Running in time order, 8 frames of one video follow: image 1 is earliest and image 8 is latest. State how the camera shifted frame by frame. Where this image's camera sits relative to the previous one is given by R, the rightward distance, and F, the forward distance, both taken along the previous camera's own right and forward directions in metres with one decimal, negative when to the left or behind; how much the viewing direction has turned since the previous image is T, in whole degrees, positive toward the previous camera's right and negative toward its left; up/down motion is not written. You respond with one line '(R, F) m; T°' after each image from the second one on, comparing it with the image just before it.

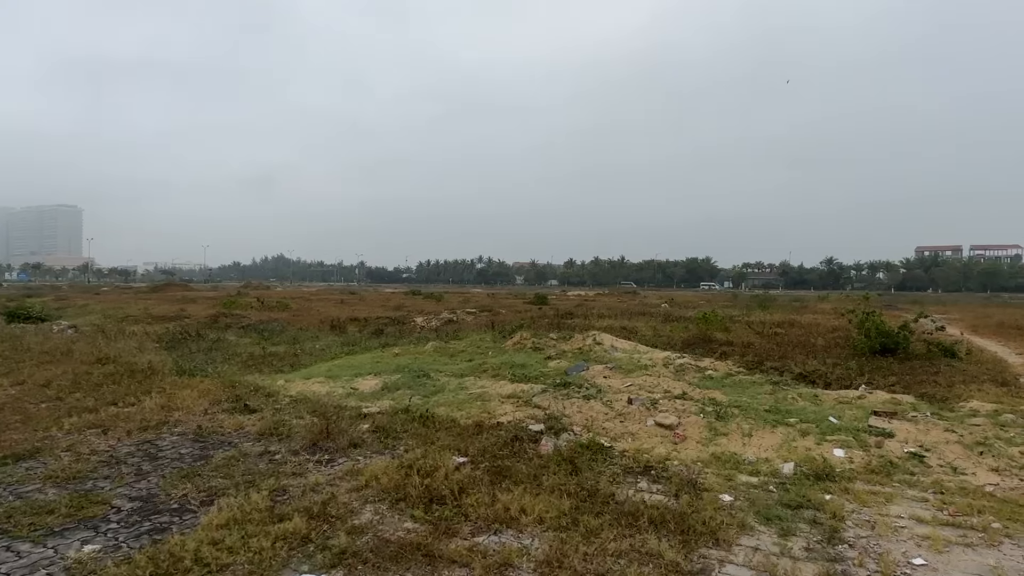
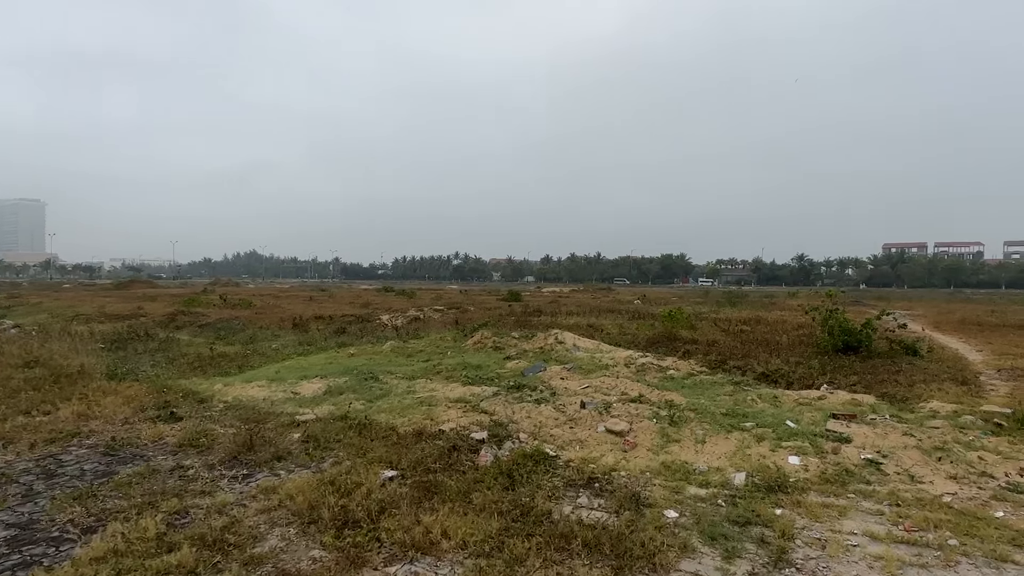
(+0.4, +0.4) m; +2°
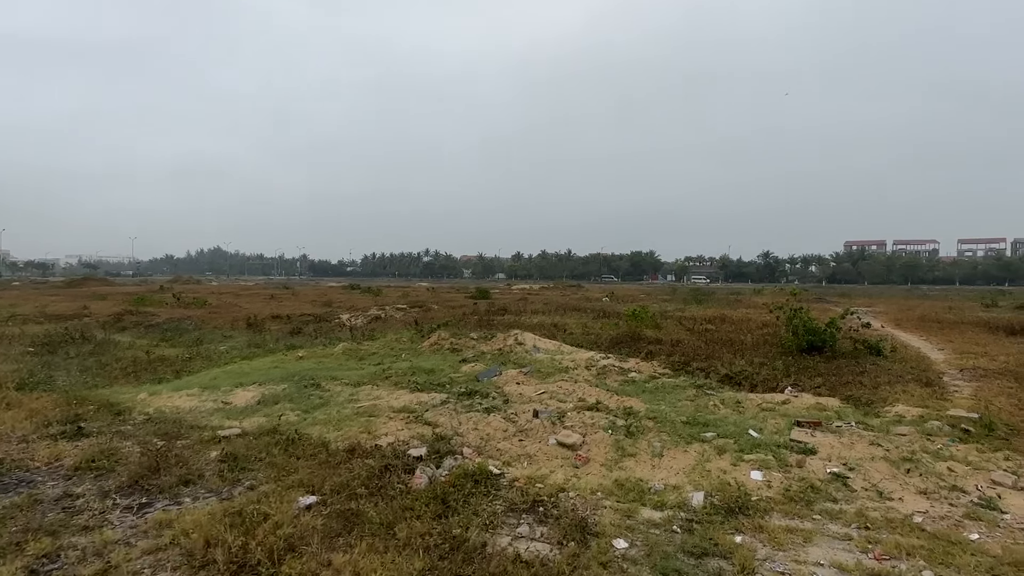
(+0.3, +0.5) m; +3°
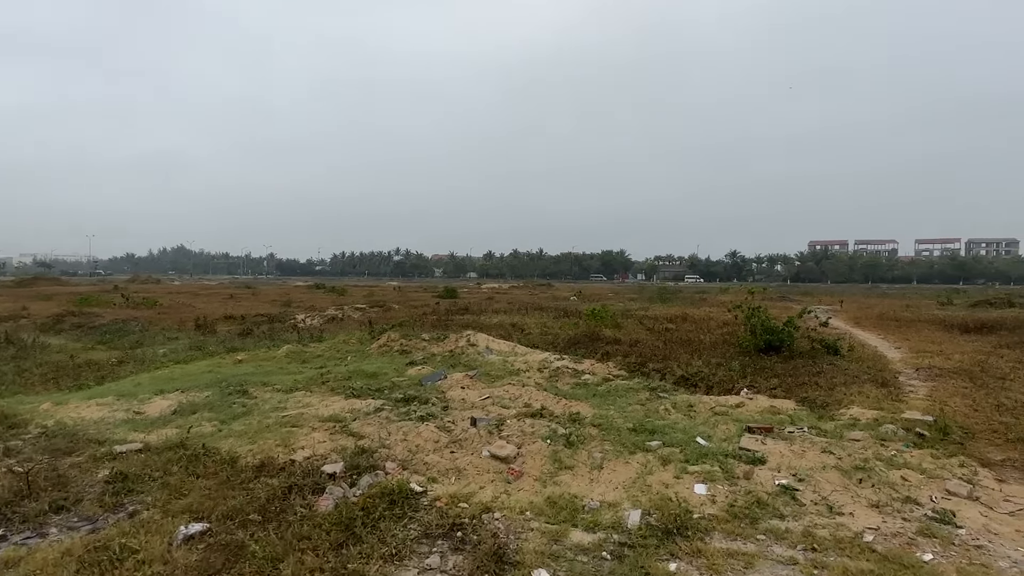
(+0.4, +0.5) m; +3°
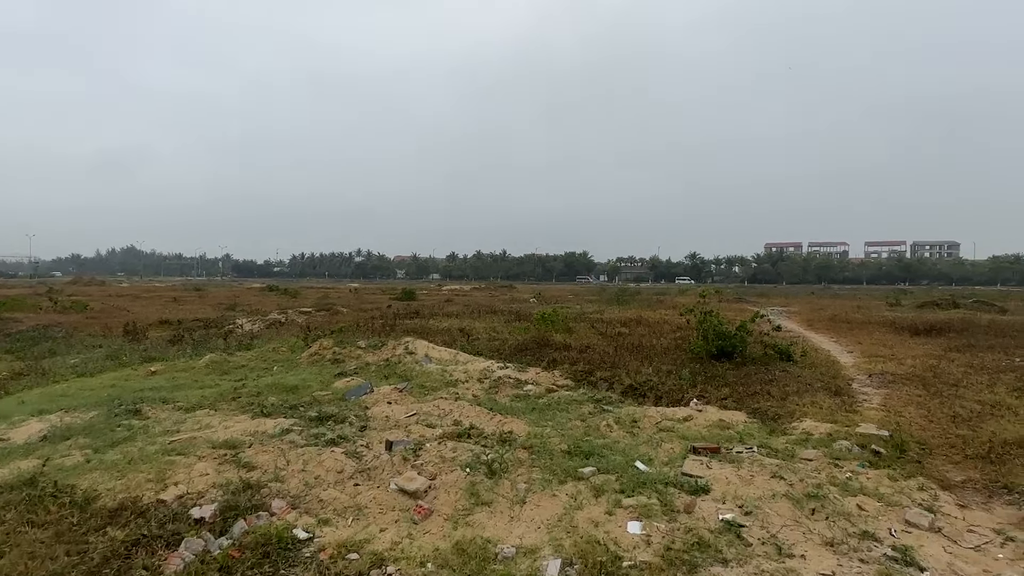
(+0.4, +0.7) m; +3°
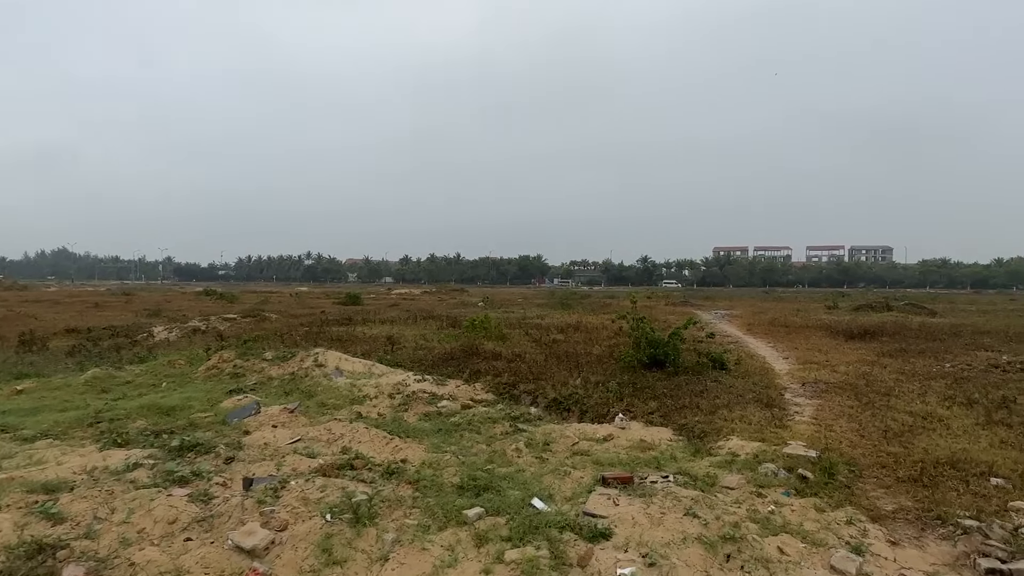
(+0.6, +0.7) m; +4°
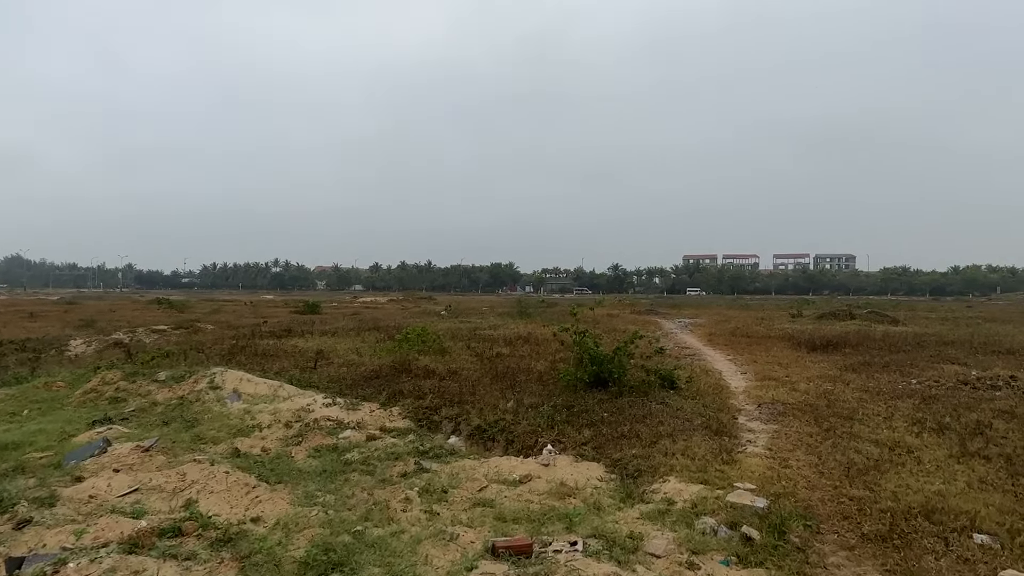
(+0.7, +1.1) m; +3°
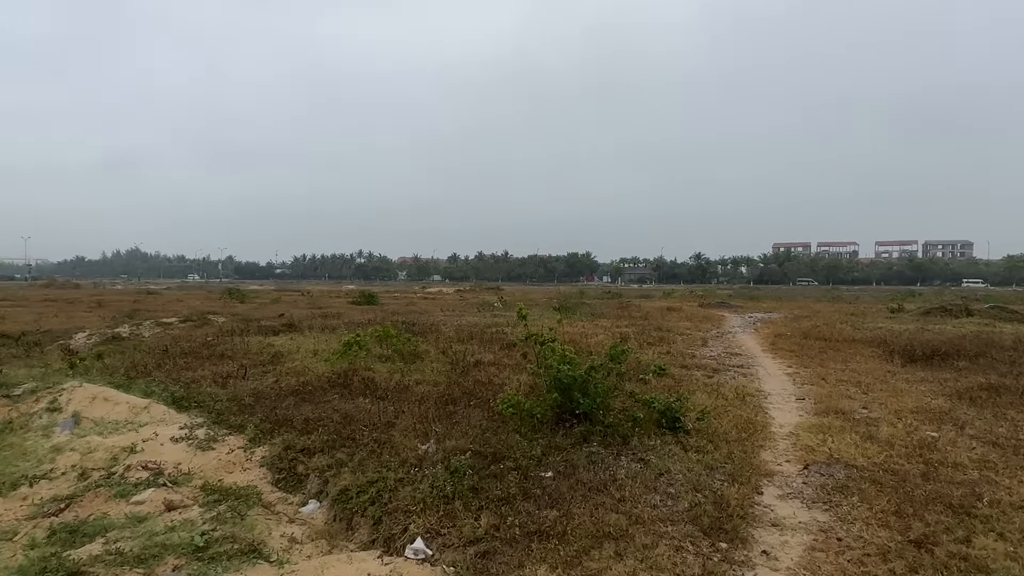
(+1.6, +2.8) m; -8°
